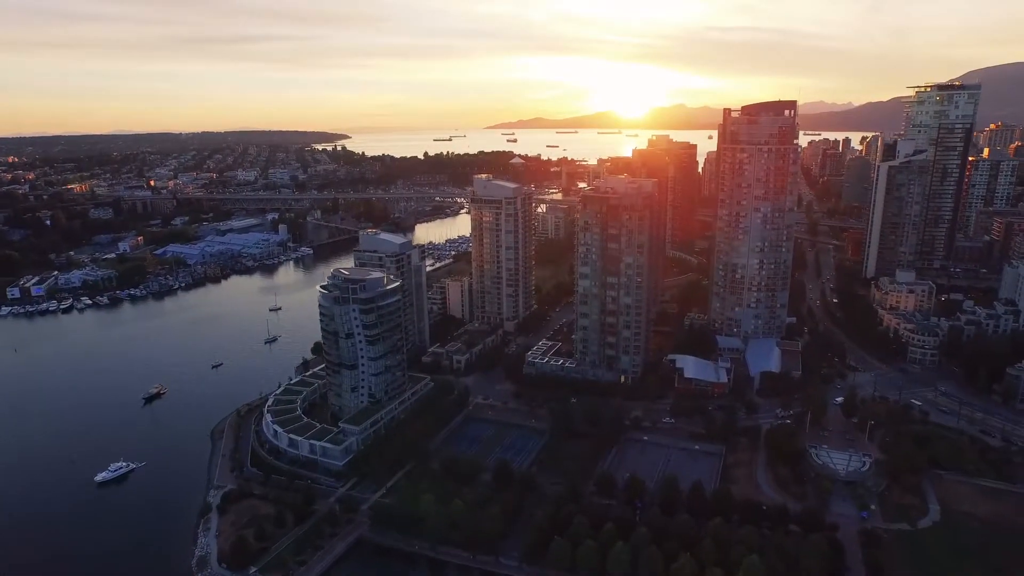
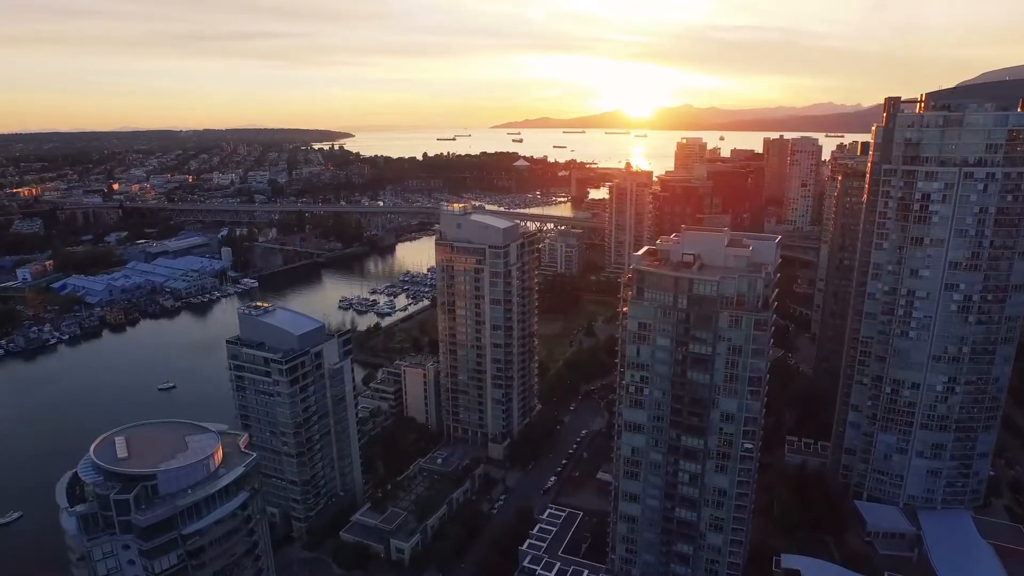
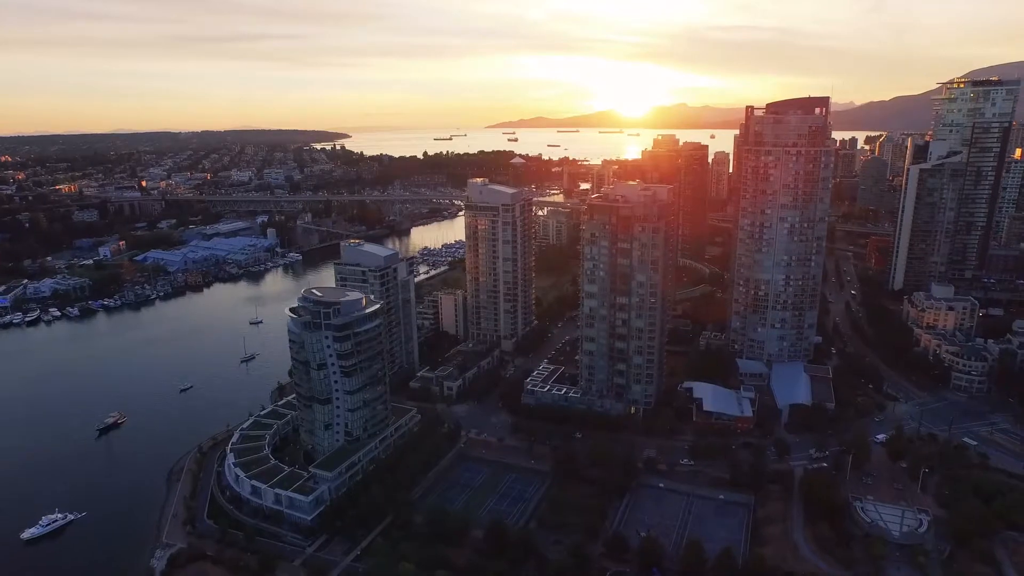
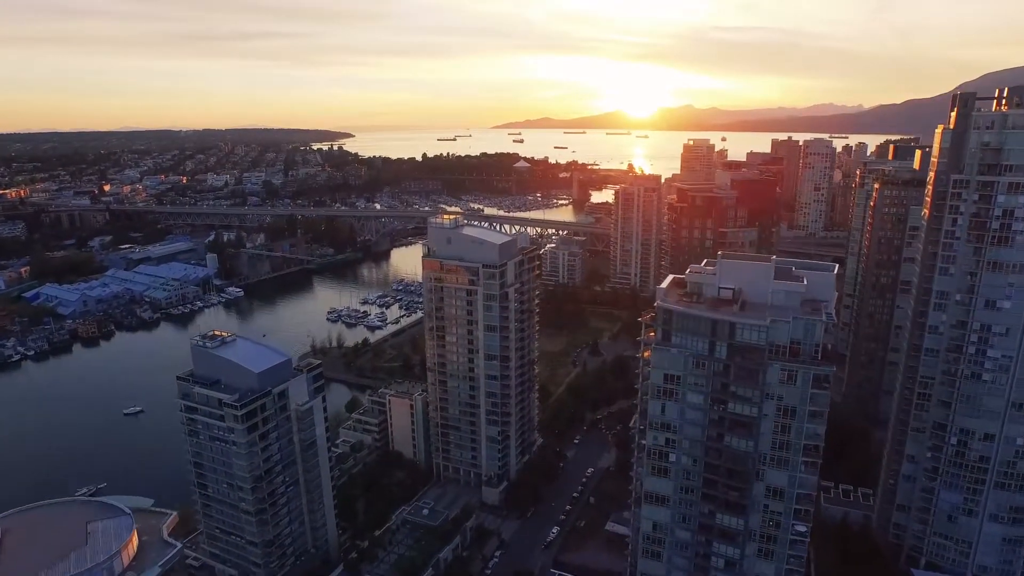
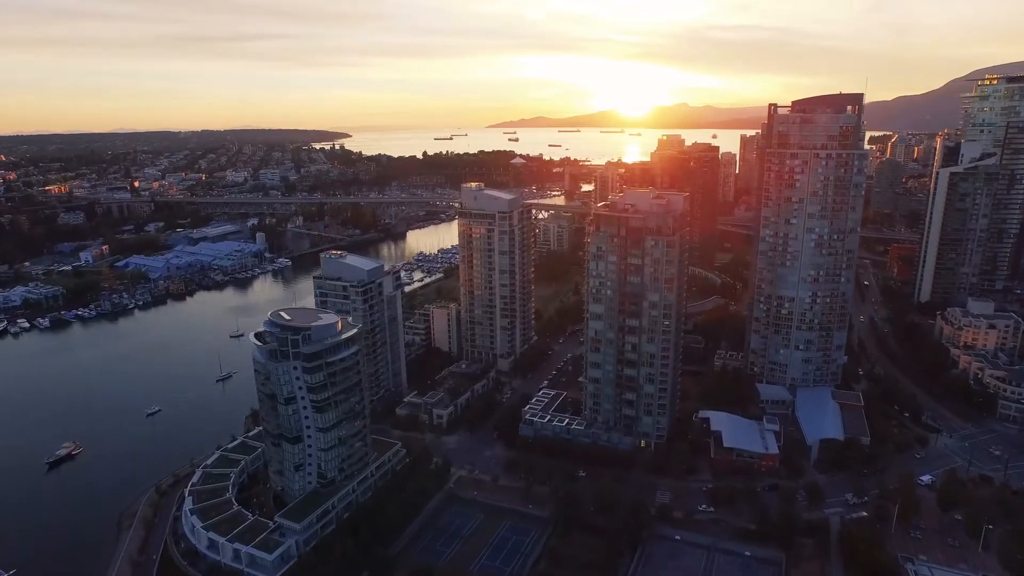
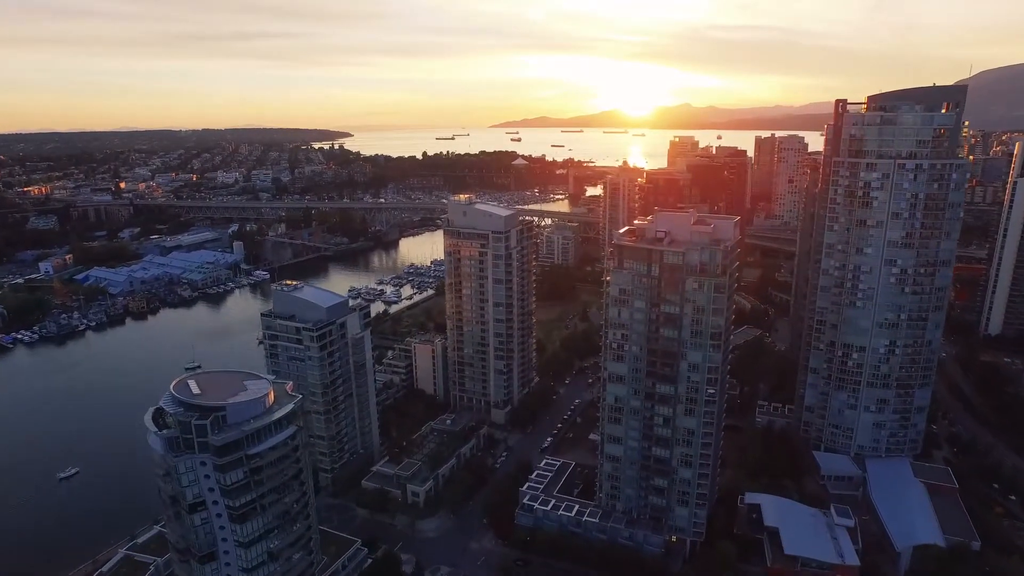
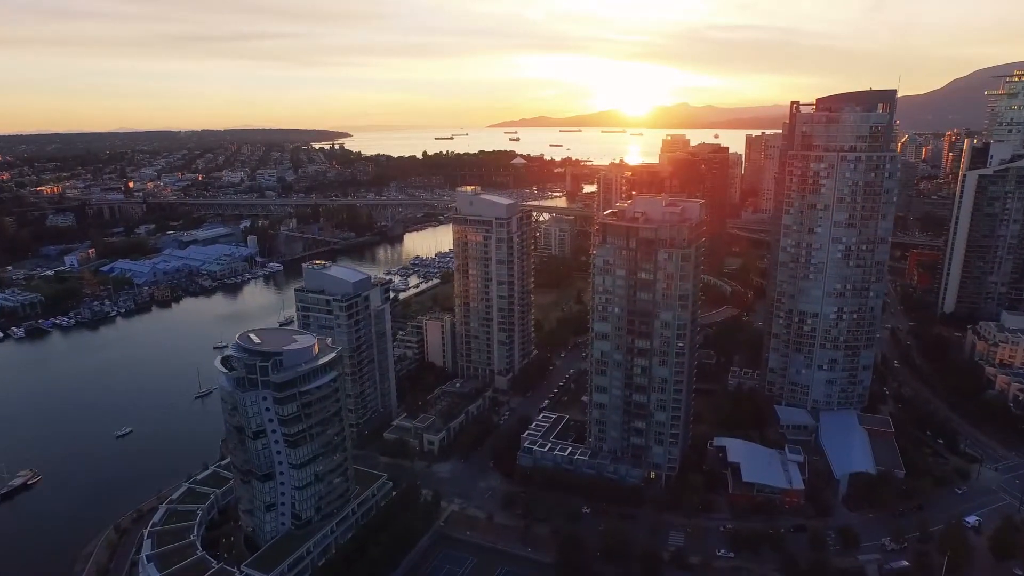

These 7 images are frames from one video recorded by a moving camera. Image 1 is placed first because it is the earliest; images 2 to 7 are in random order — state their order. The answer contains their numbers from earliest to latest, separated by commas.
3, 5, 7, 6, 2, 4
